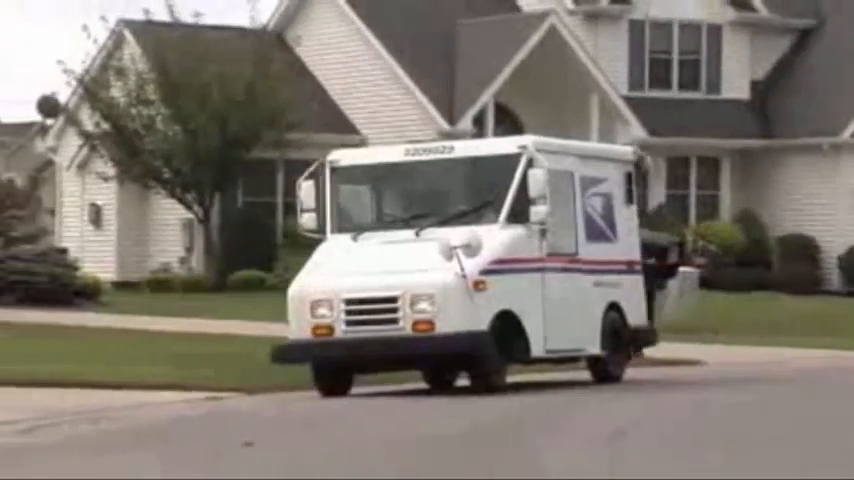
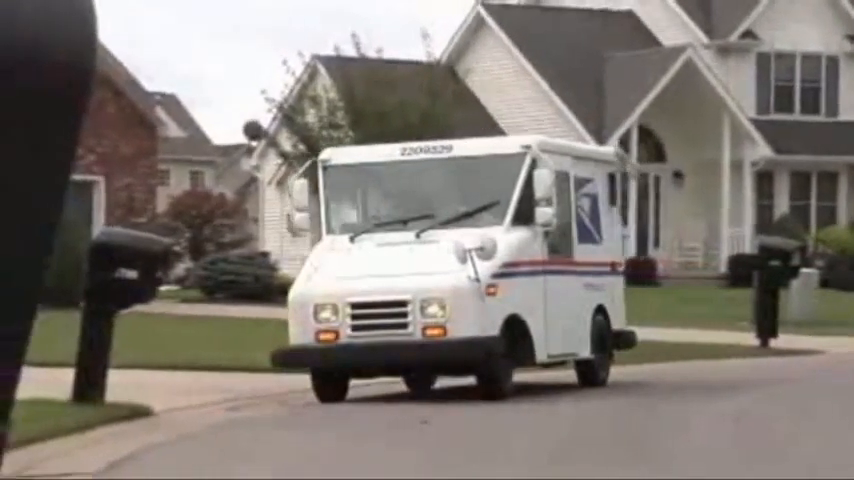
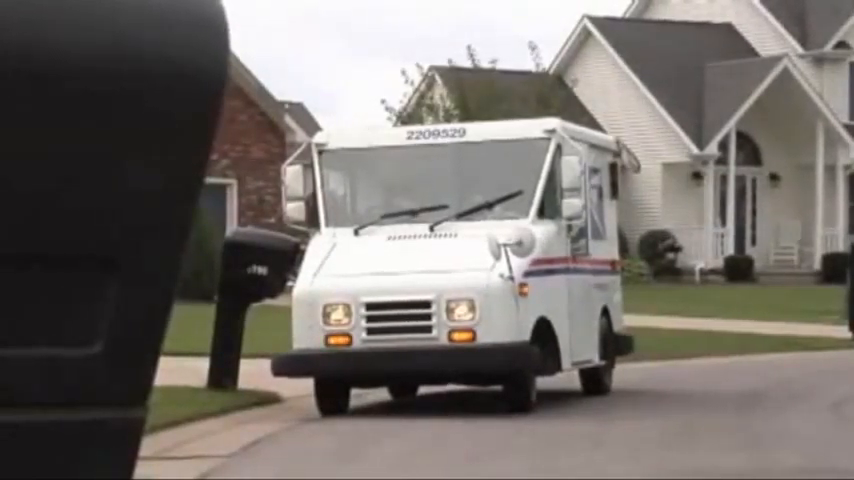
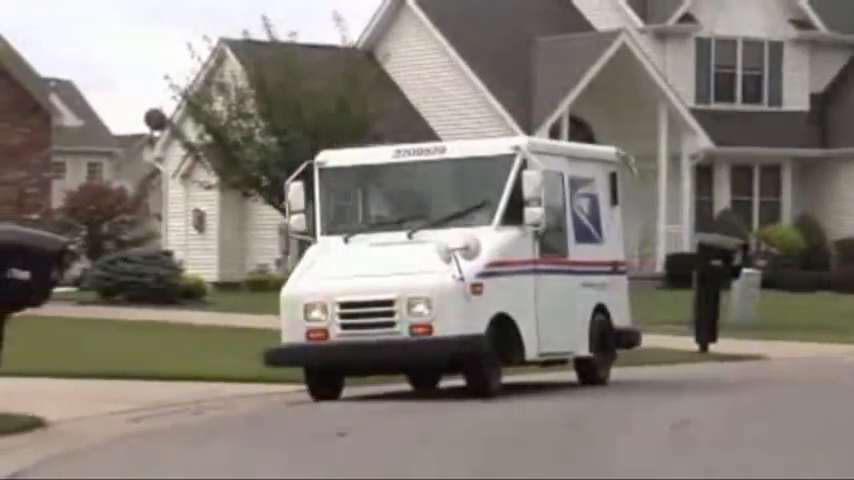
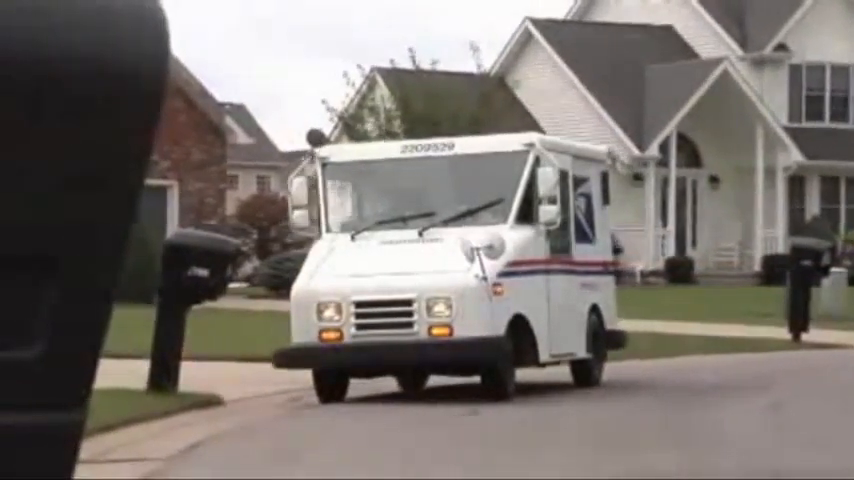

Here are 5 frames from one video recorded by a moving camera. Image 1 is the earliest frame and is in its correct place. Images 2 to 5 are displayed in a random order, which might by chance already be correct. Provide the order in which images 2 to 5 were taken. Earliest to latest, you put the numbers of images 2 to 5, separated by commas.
4, 2, 5, 3
